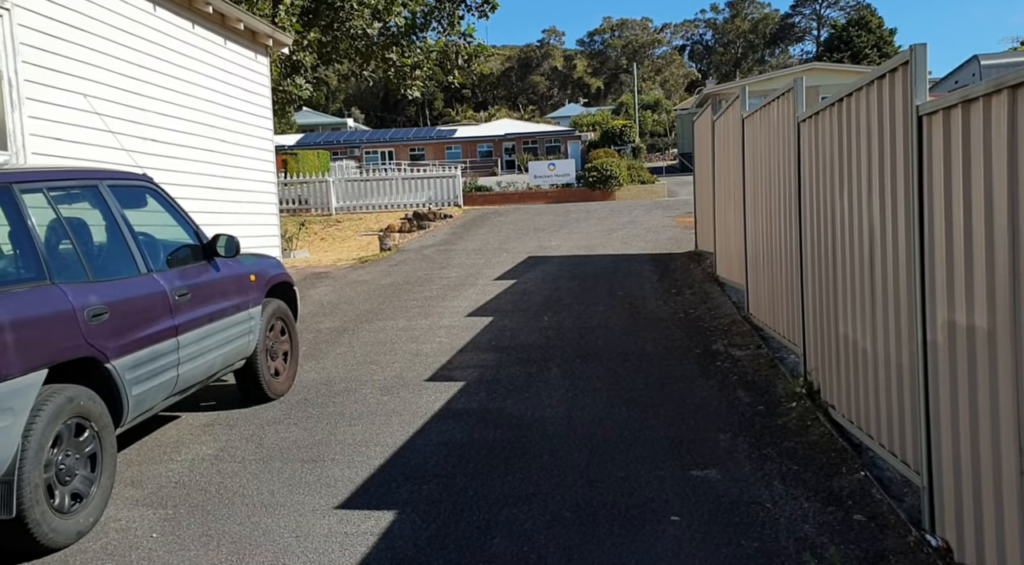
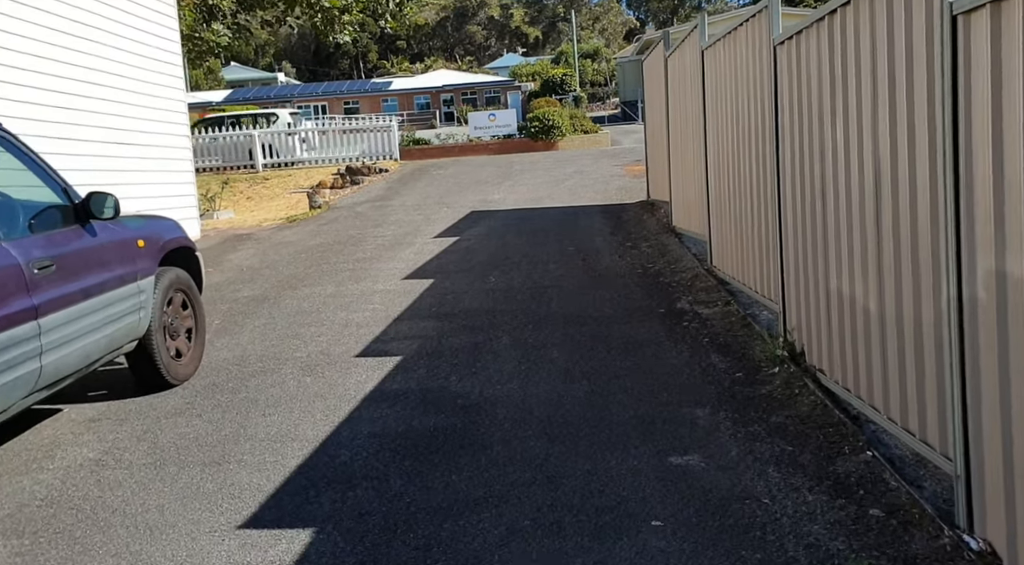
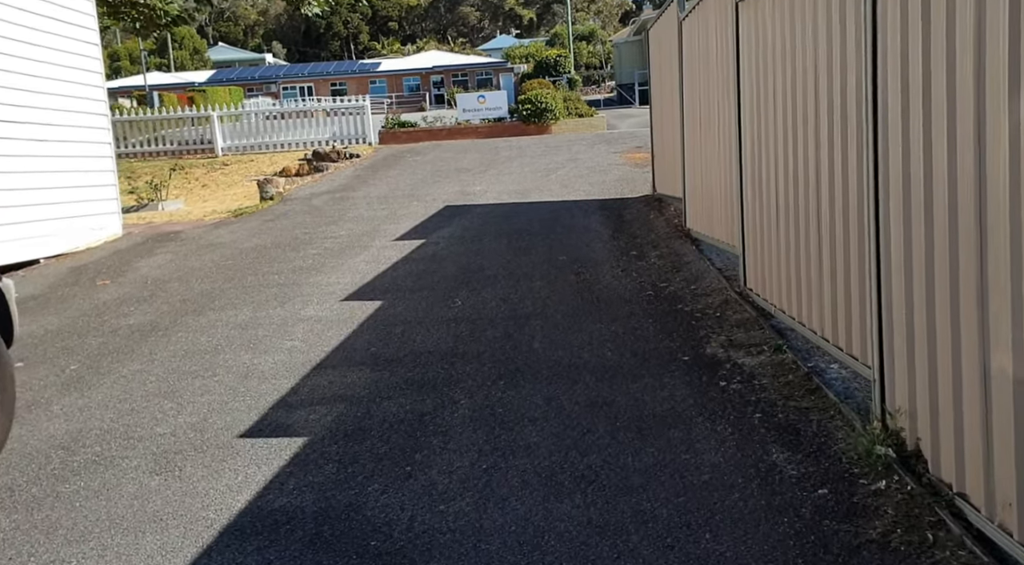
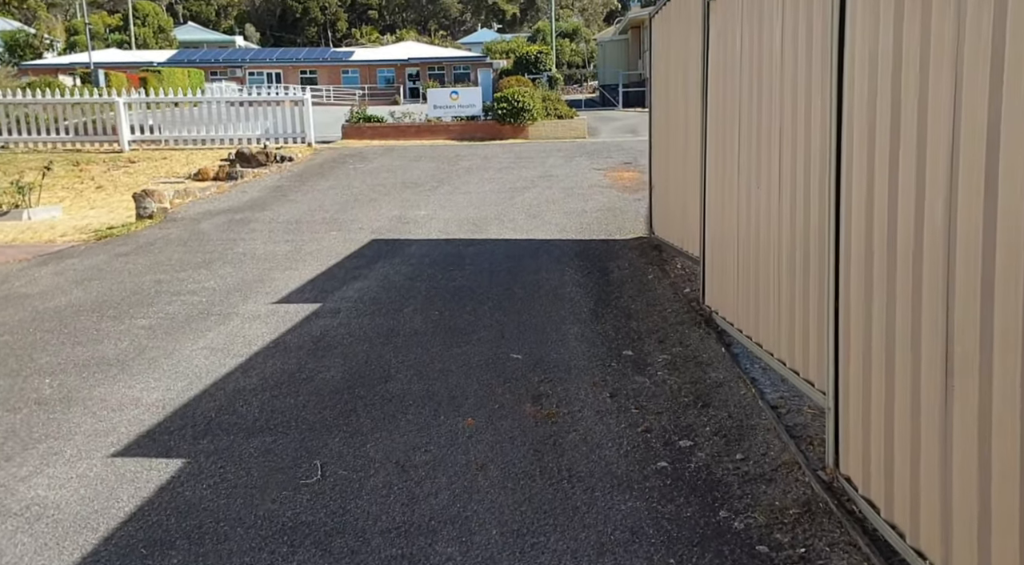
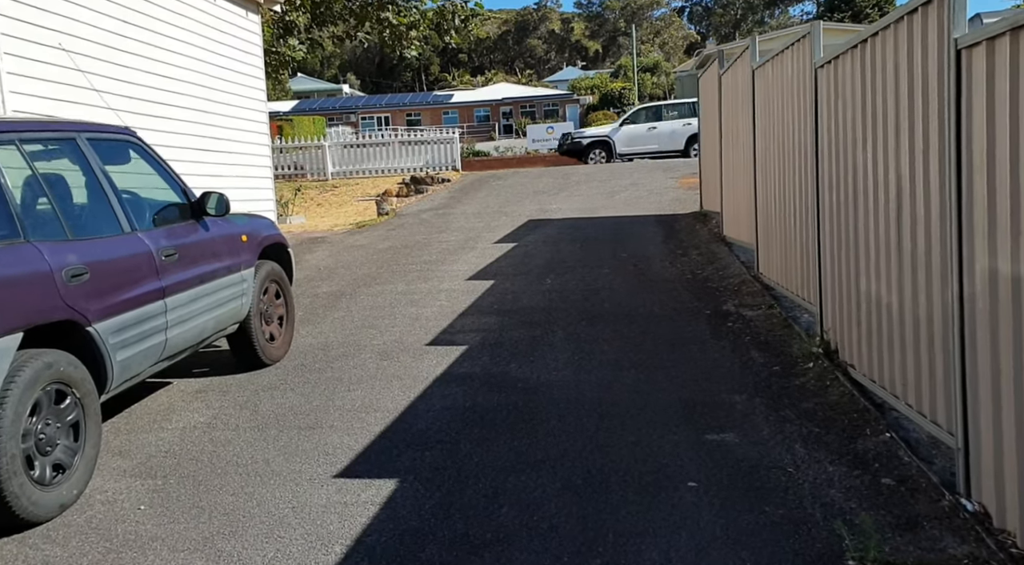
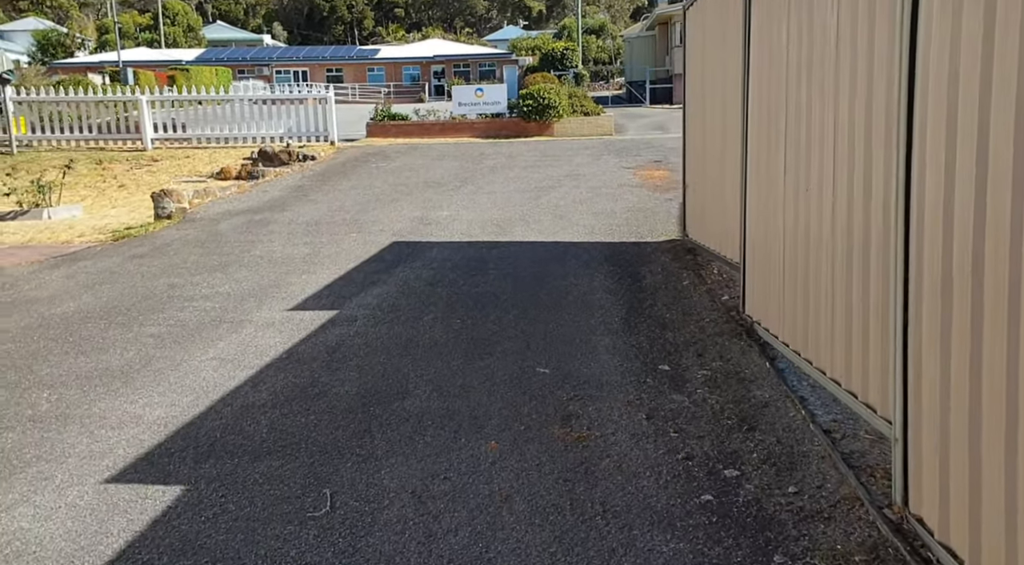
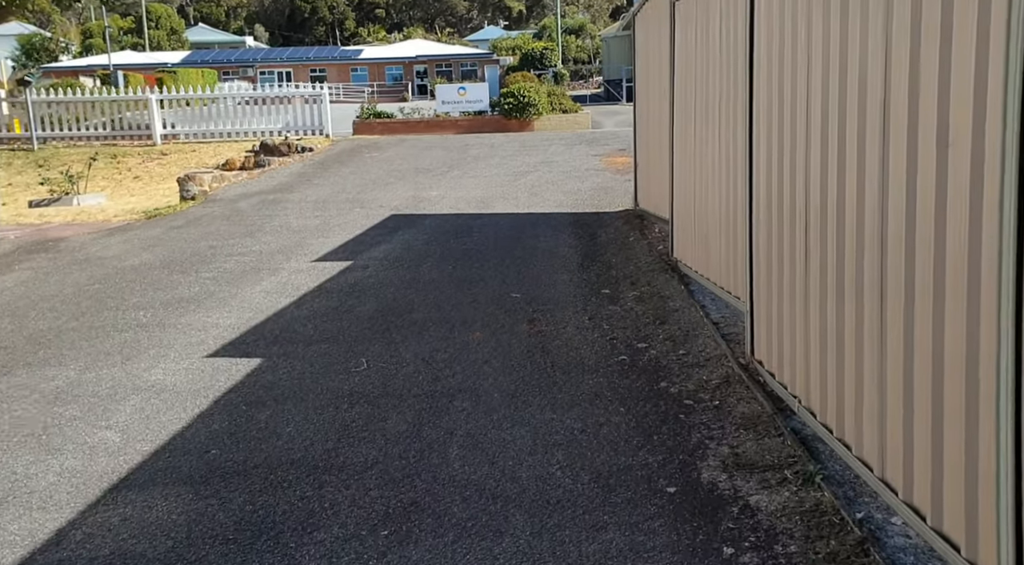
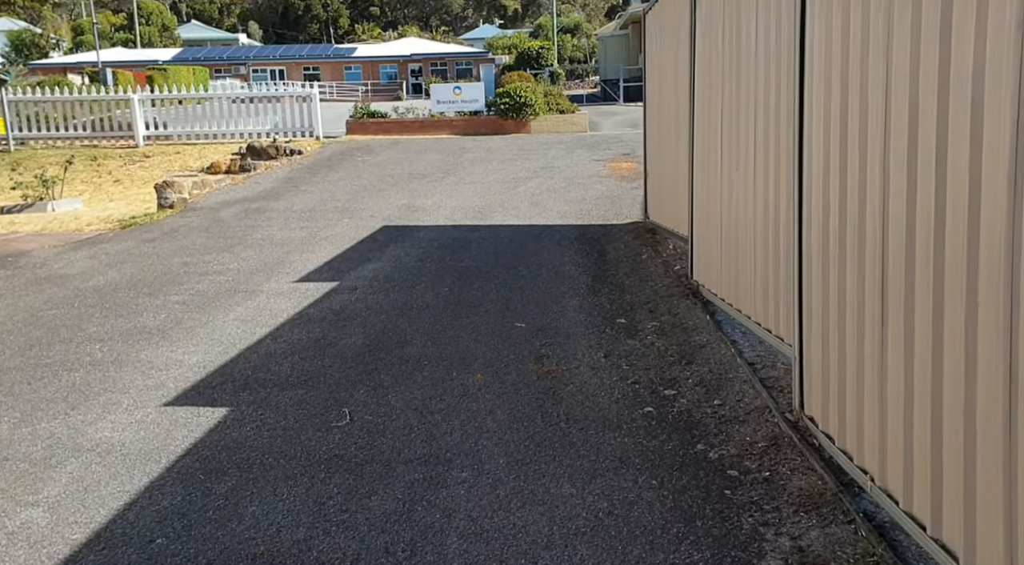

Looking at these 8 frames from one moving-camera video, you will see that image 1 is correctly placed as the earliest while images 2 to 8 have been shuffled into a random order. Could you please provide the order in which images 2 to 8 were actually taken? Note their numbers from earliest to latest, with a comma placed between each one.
5, 2, 3, 7, 8, 4, 6
